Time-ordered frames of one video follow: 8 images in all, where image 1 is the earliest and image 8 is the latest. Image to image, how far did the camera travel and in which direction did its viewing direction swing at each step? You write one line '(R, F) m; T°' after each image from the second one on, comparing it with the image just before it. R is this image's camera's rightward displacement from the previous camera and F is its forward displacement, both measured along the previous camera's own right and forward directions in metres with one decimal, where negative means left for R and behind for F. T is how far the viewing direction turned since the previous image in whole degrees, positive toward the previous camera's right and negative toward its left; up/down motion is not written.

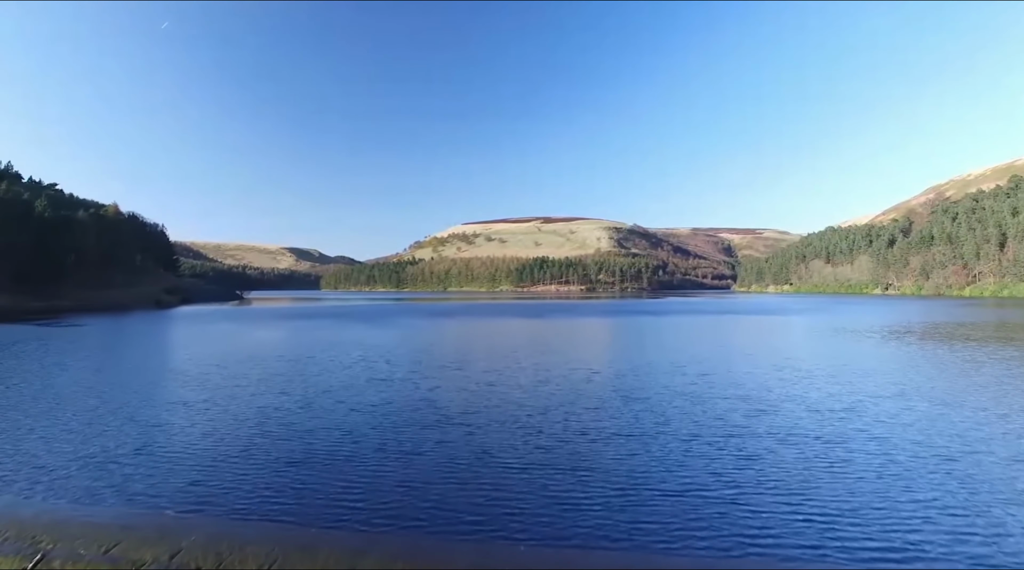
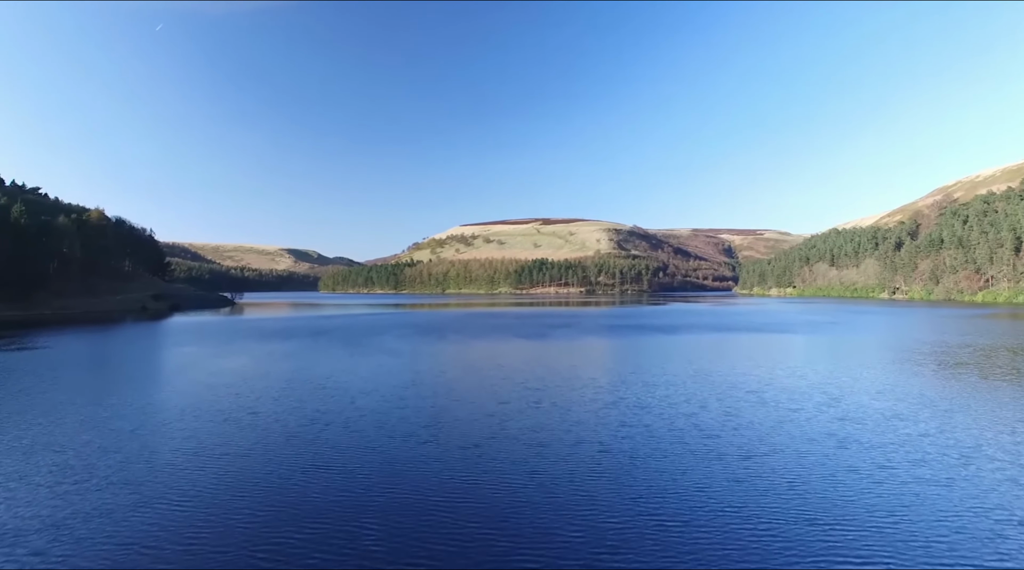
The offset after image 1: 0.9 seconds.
(+0.1, +1.6) m; 0°
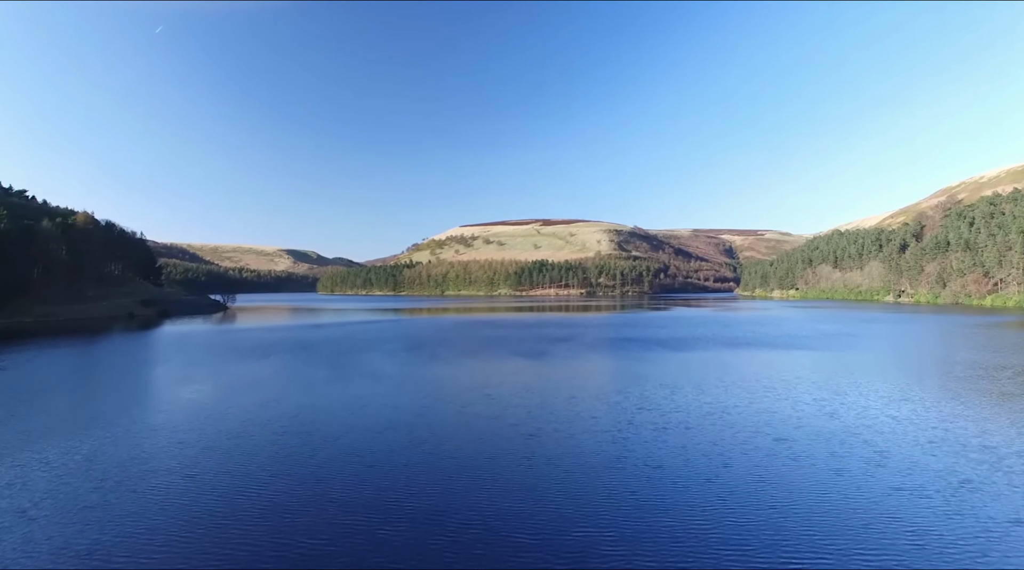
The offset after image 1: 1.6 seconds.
(+0.2, +1.2) m; 0°
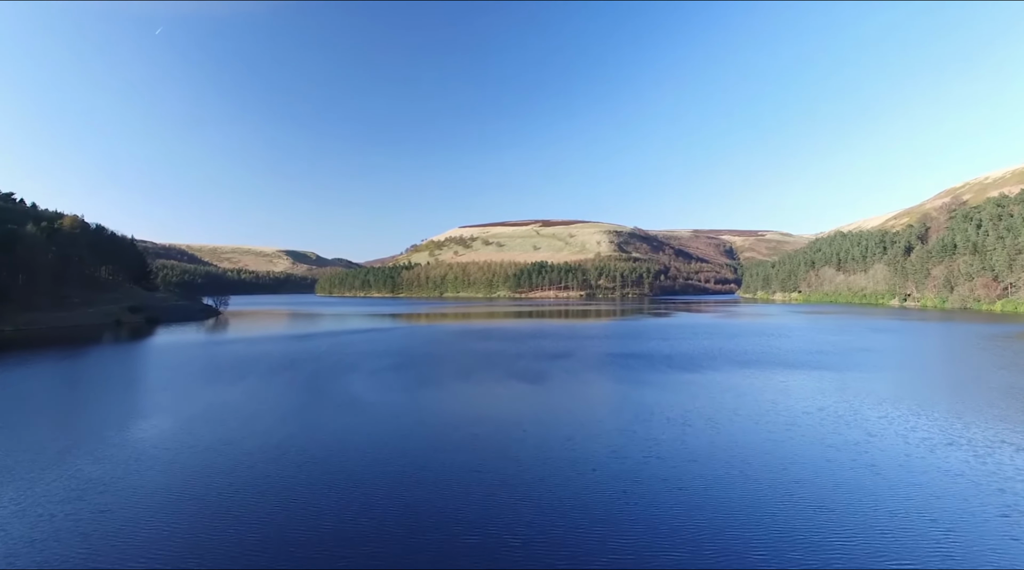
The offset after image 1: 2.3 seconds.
(+0.2, +1.2) m; 0°
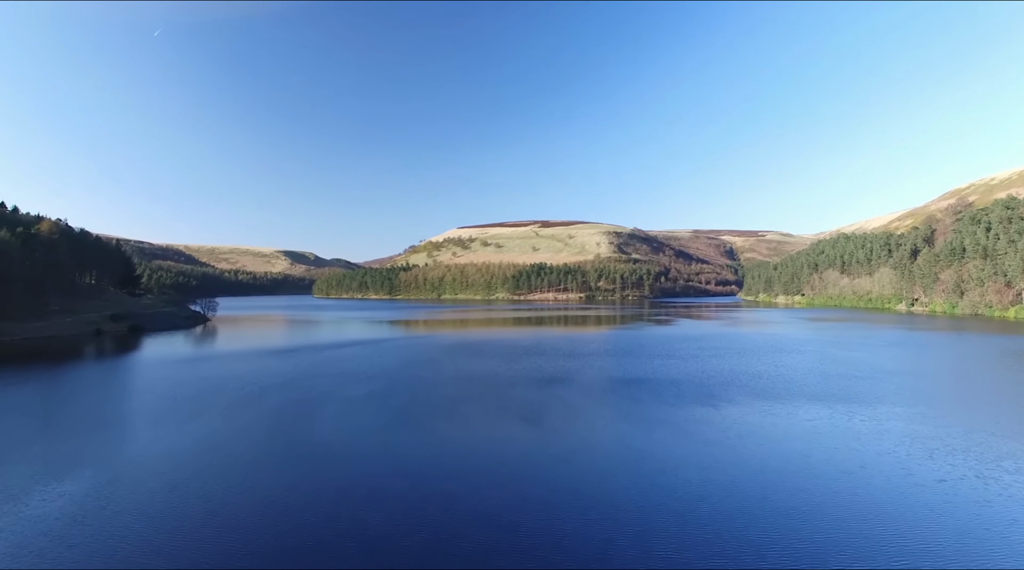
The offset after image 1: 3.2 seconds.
(+0.2, +1.7) m; 0°
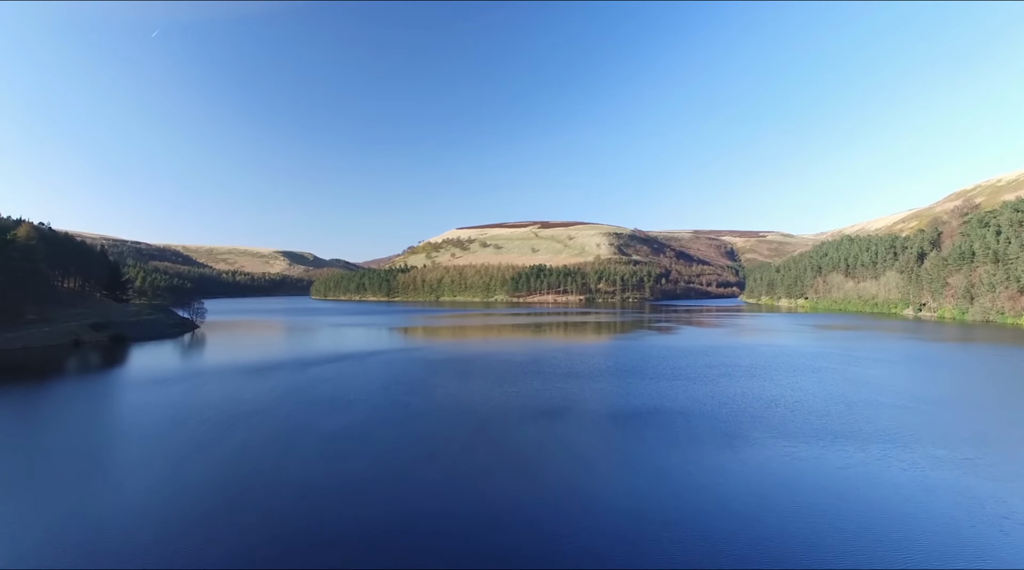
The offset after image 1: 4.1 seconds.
(+0.2, +1.6) m; 0°
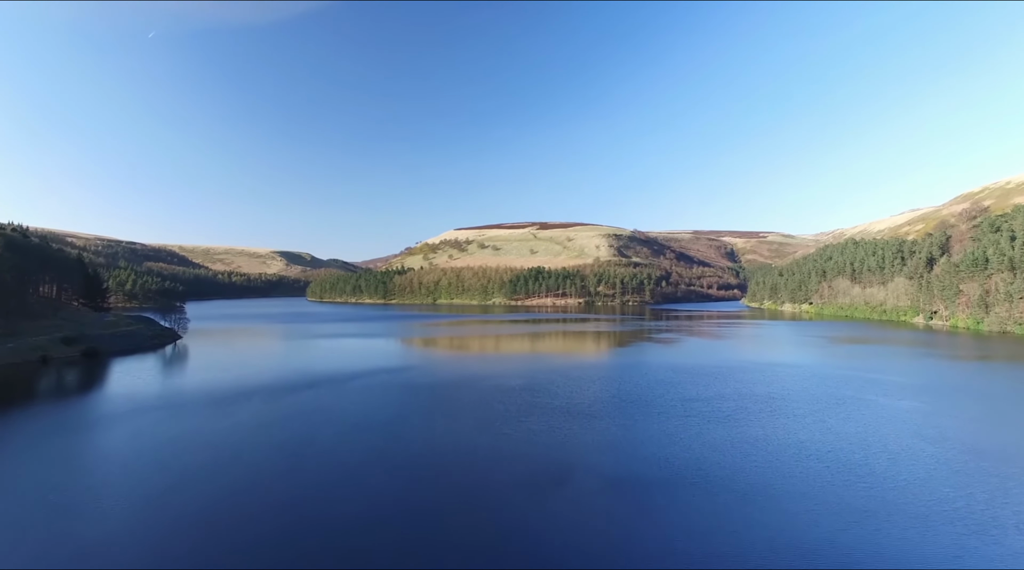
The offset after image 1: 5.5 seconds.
(+0.3, +2.3) m; 0°
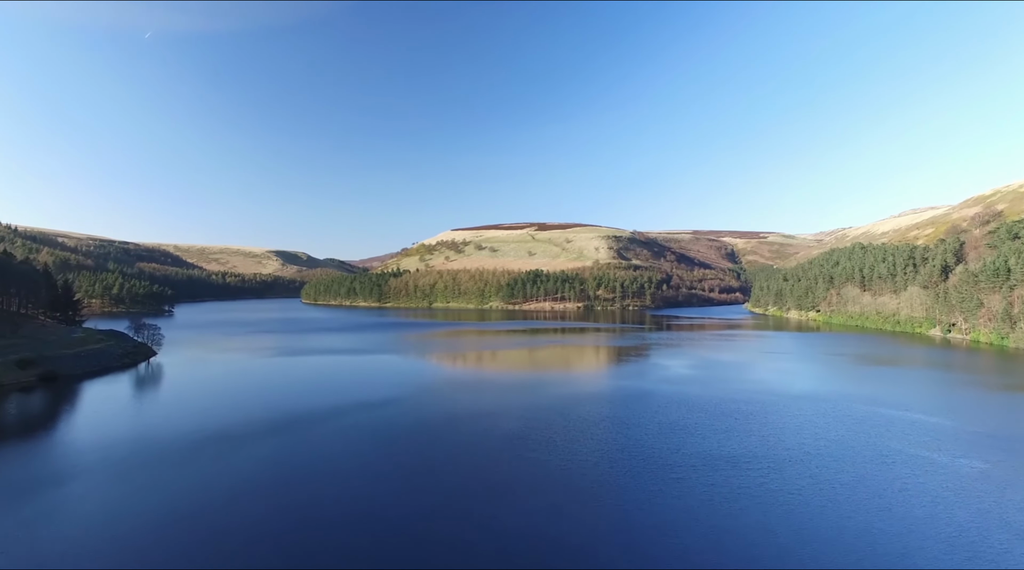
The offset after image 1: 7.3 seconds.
(+0.2, +3.2) m; 0°
